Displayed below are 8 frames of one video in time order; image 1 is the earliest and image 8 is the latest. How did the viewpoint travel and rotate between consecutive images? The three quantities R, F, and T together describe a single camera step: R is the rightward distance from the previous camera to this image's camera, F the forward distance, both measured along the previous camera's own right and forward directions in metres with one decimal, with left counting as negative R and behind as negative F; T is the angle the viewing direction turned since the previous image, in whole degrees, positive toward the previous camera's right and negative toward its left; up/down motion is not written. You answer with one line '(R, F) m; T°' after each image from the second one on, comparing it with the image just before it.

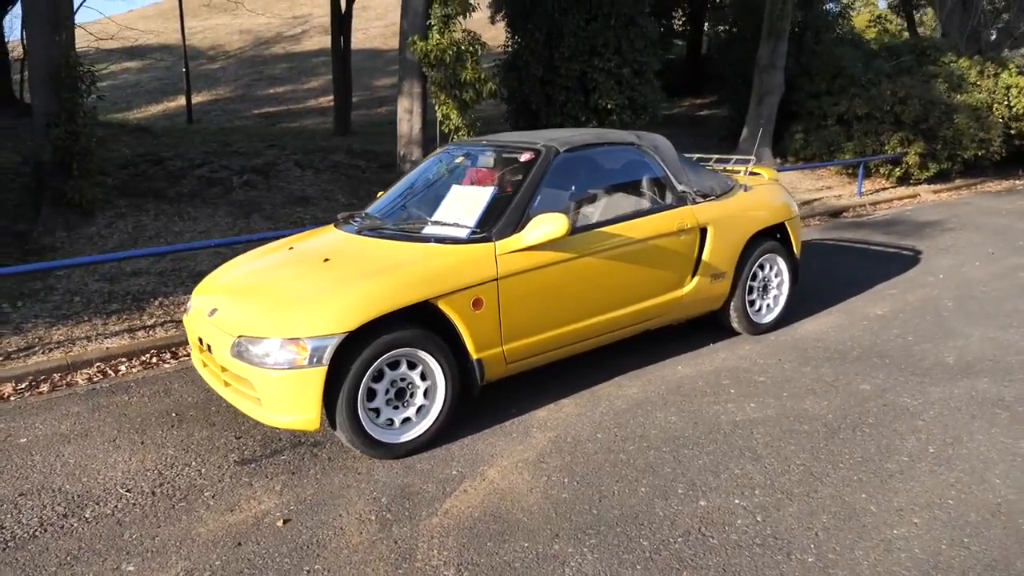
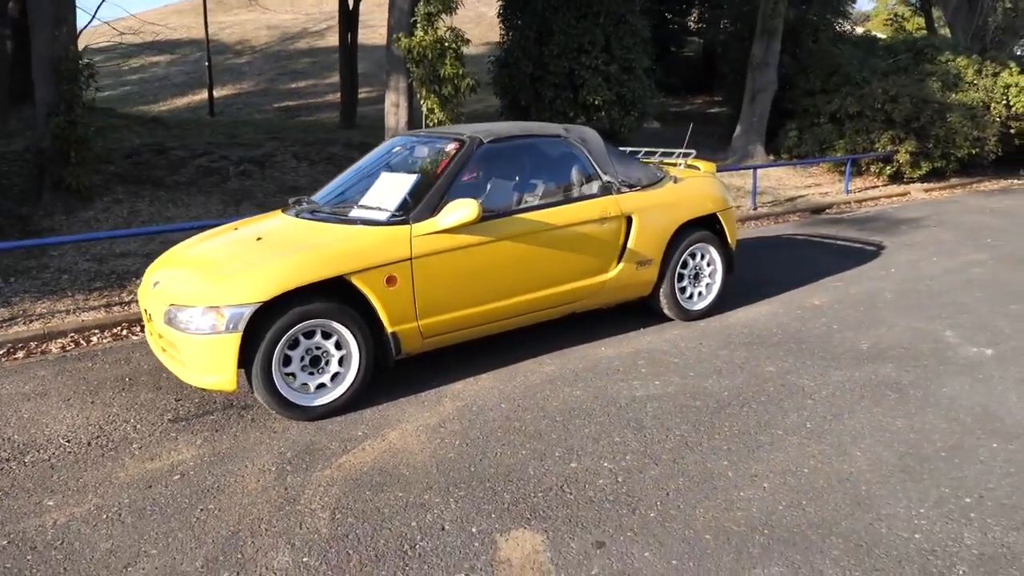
(+0.8, -0.3) m; -2°
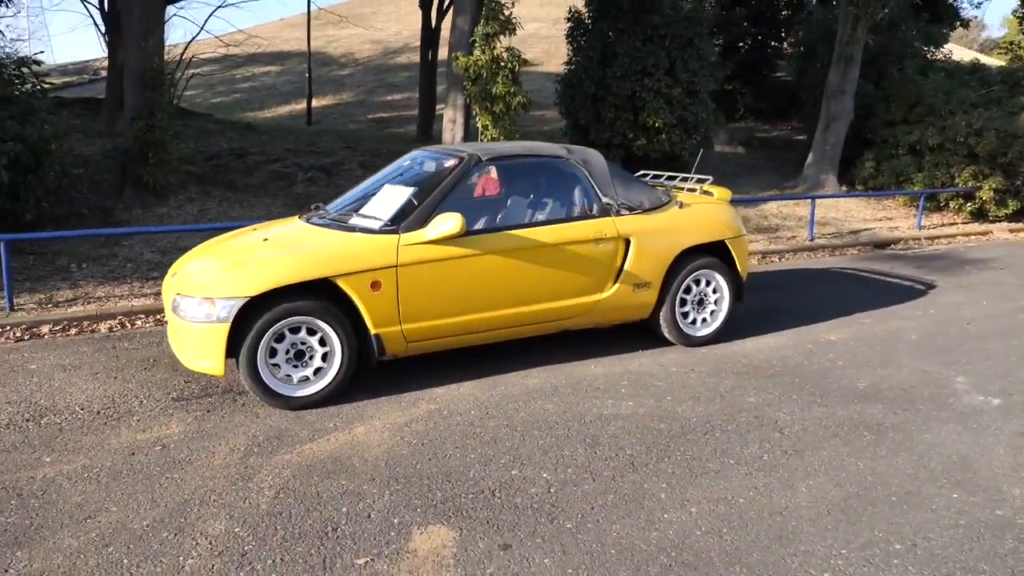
(+0.8, -0.2) m; -7°
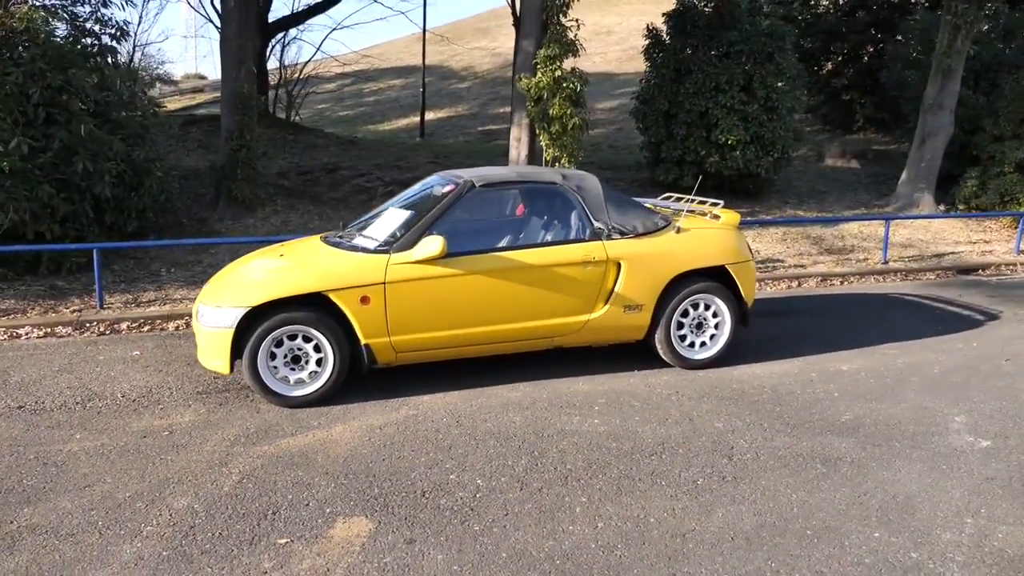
(+1.1, -0.3) m; -10°
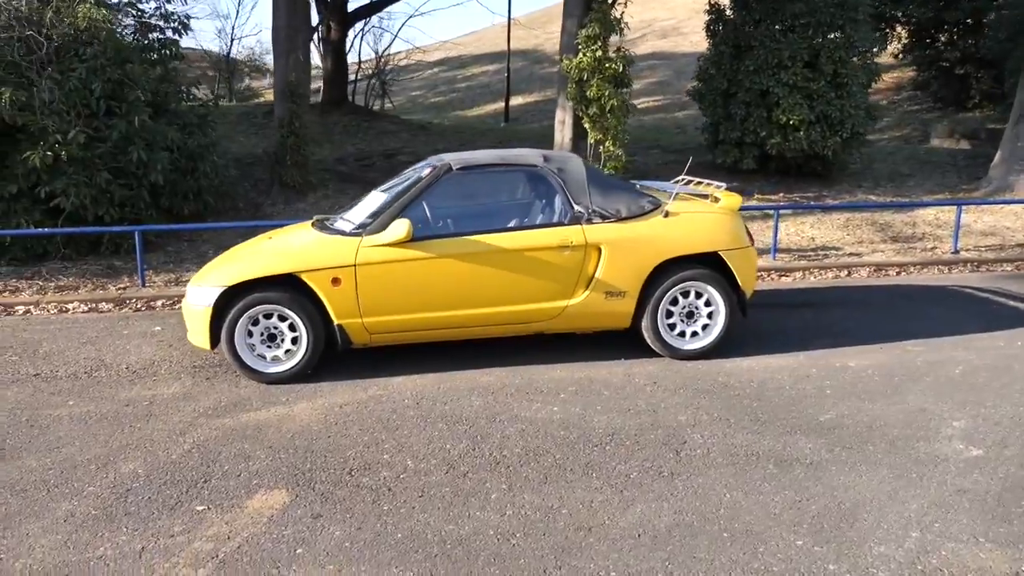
(+1.1, +0.1) m; -8°
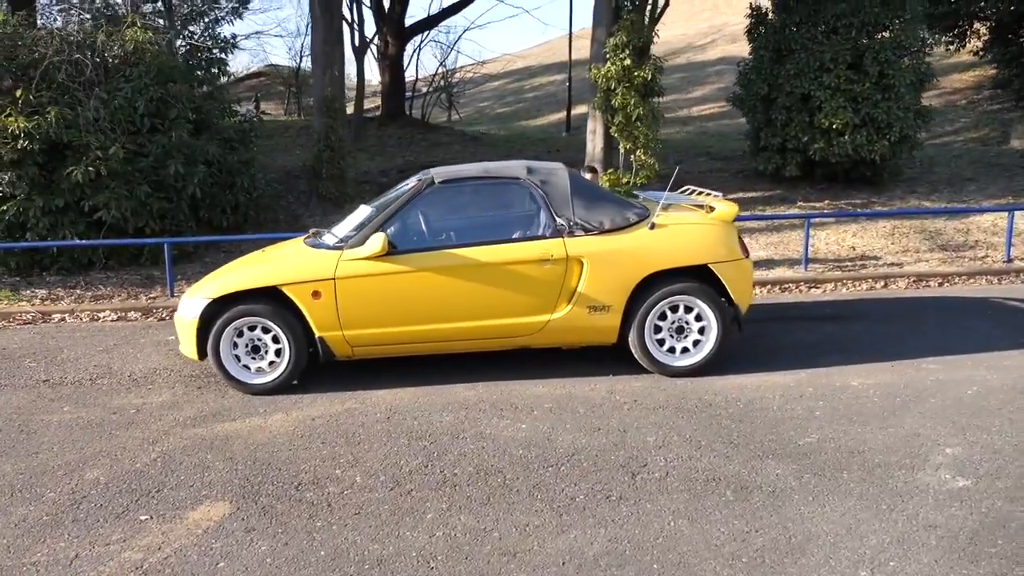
(+0.8, +0.1) m; -6°
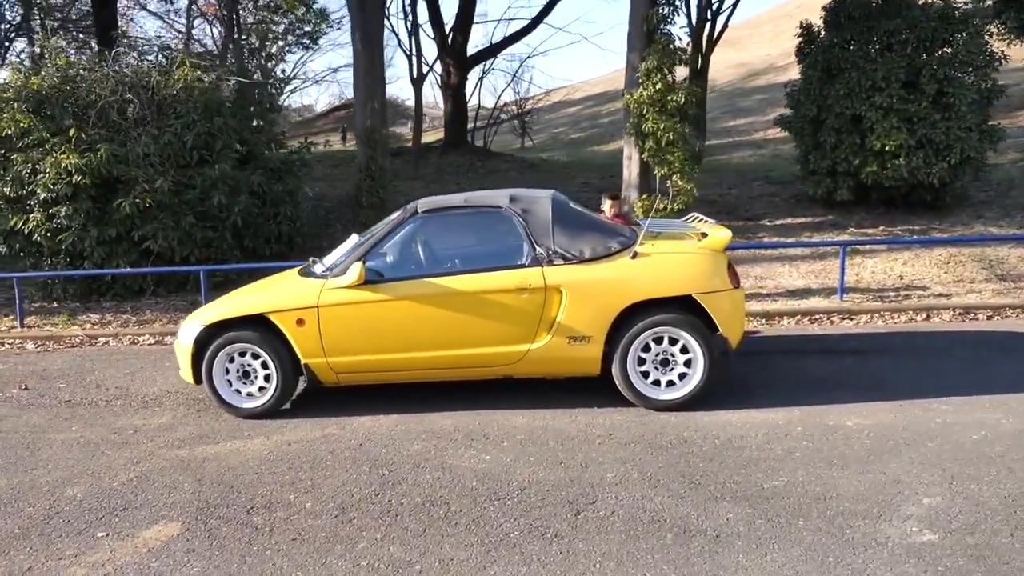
(+0.9, +0.1) m; -7°
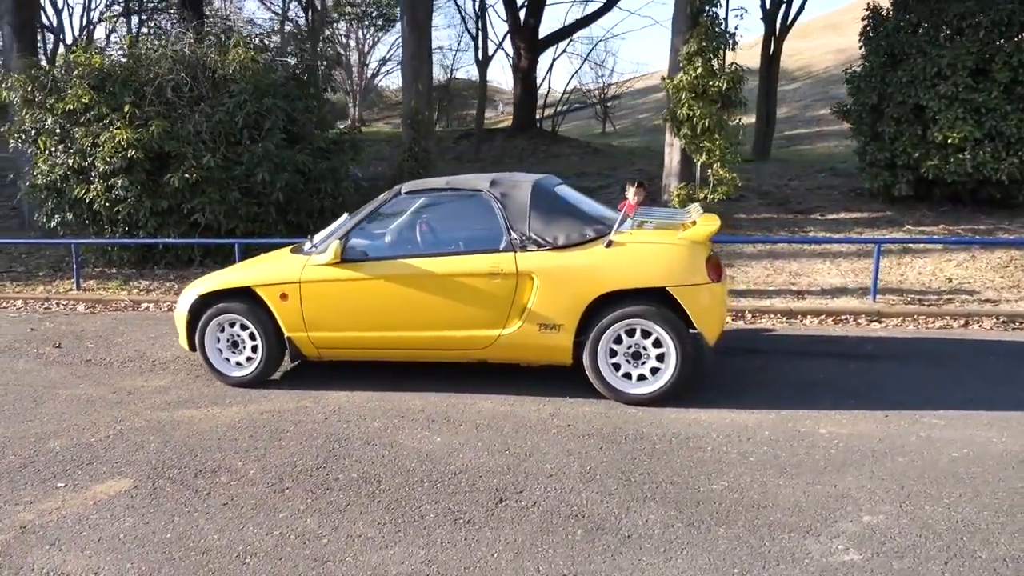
(+0.9, +0.1) m; -7°
